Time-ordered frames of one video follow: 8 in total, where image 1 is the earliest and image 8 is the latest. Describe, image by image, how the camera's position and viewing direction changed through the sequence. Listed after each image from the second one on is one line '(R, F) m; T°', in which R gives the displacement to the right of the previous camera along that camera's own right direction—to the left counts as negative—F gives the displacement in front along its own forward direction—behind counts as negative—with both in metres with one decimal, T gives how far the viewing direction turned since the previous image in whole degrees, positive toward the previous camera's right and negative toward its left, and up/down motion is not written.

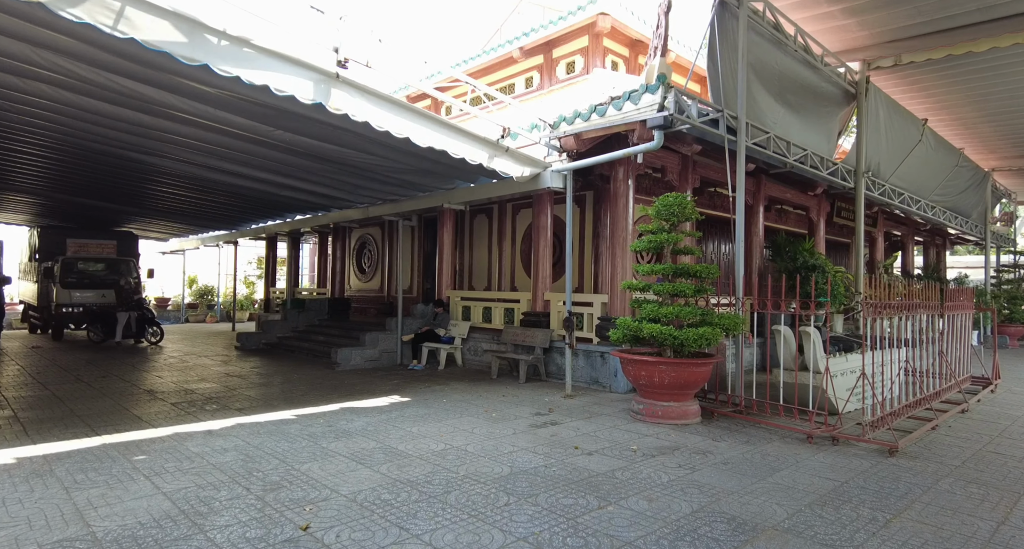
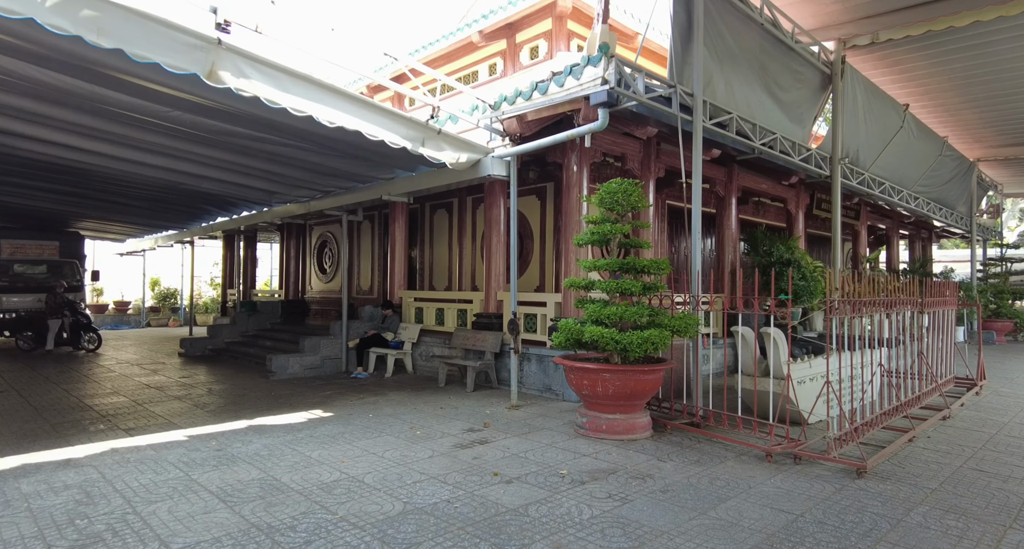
(+0.6, +0.7) m; +1°
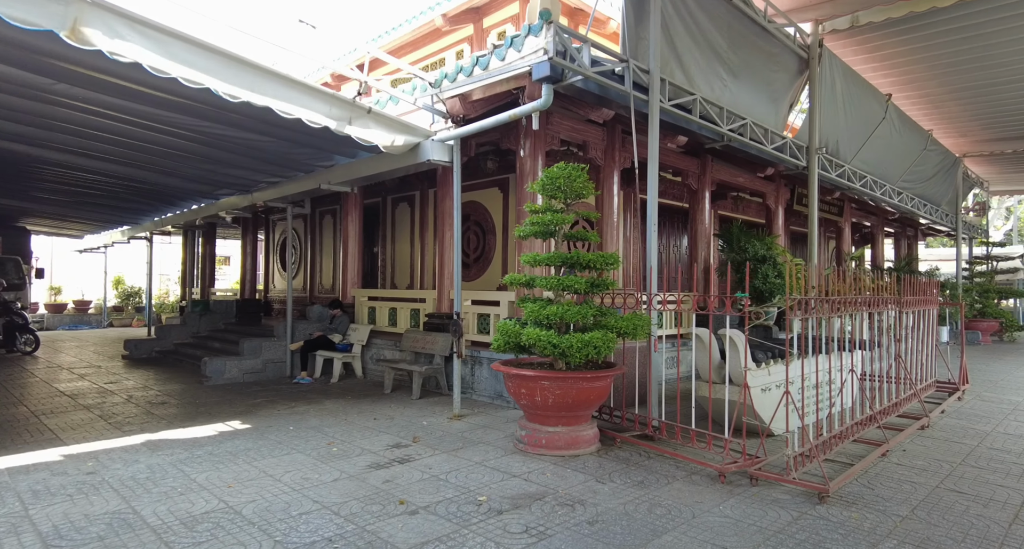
(+0.5, +0.6) m; +1°
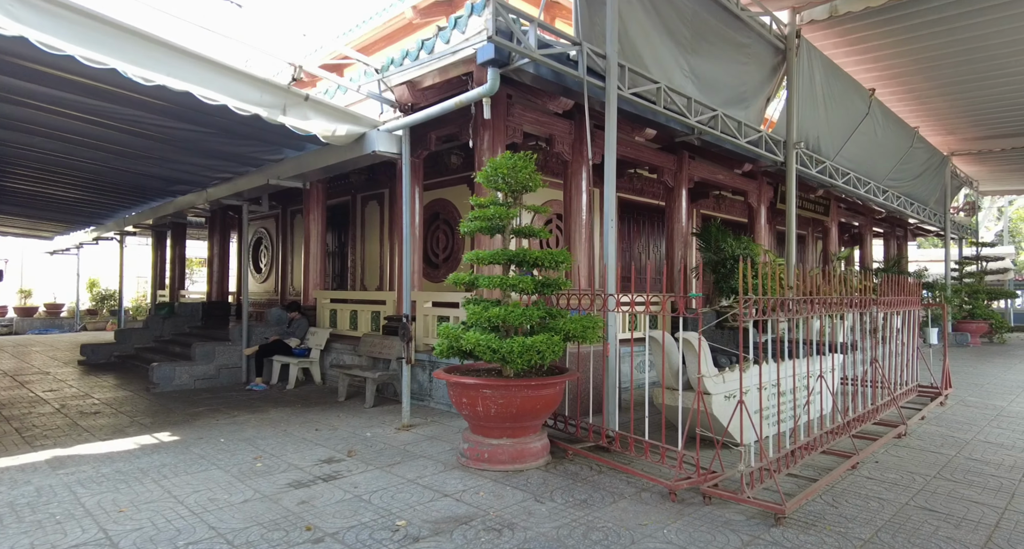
(+0.4, +0.3) m; 0°
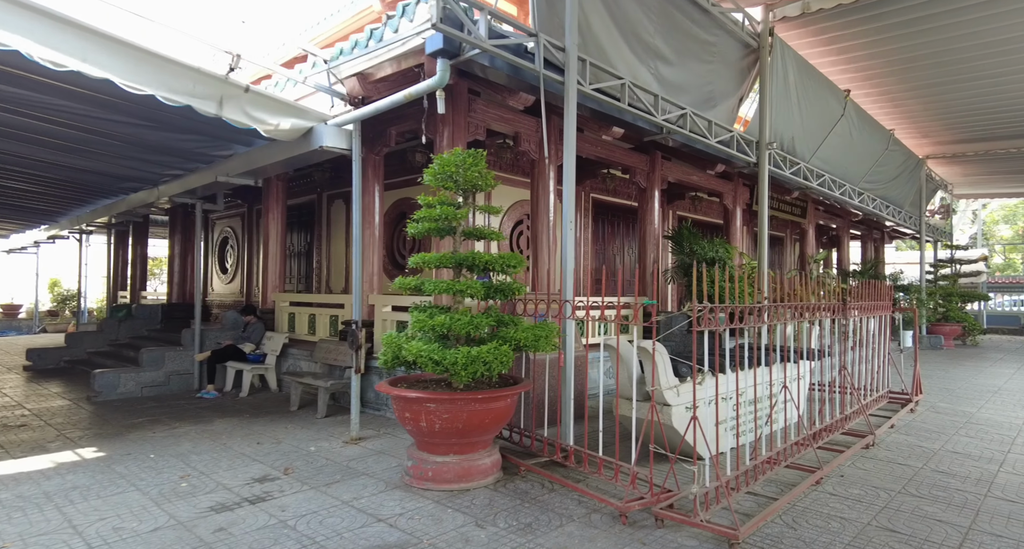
(+0.2, +0.3) m; +1°
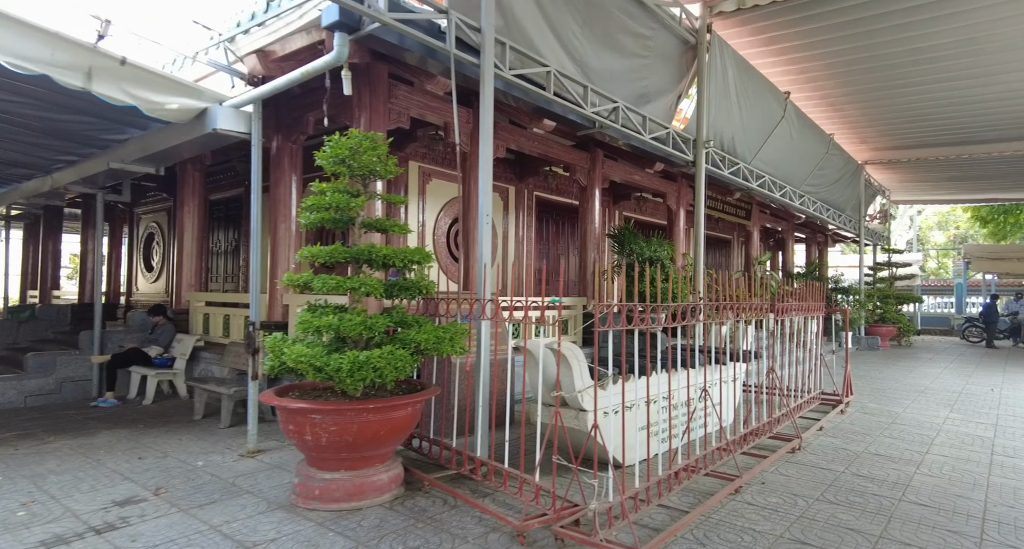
(+0.4, +0.3) m; +4°
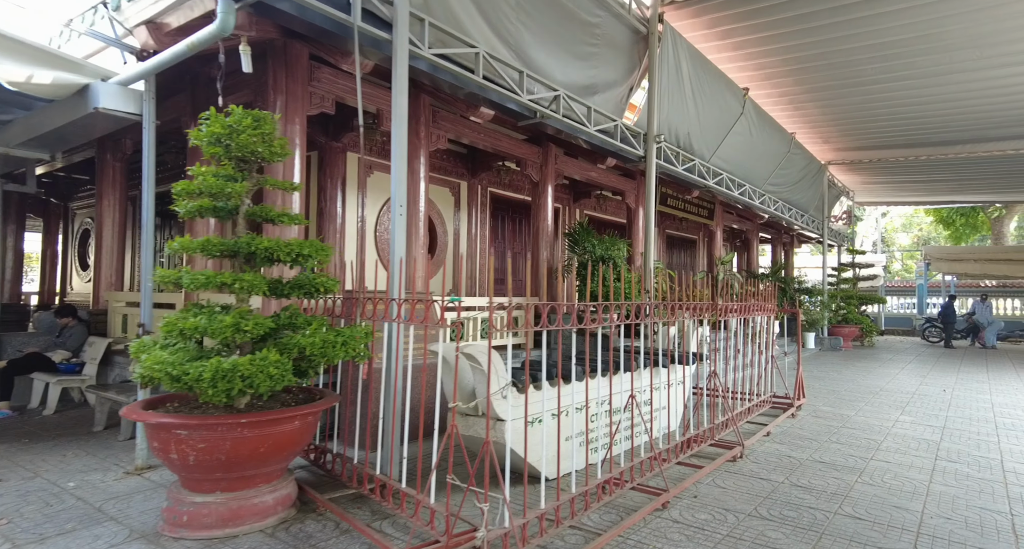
(+0.4, +0.3) m; +2°
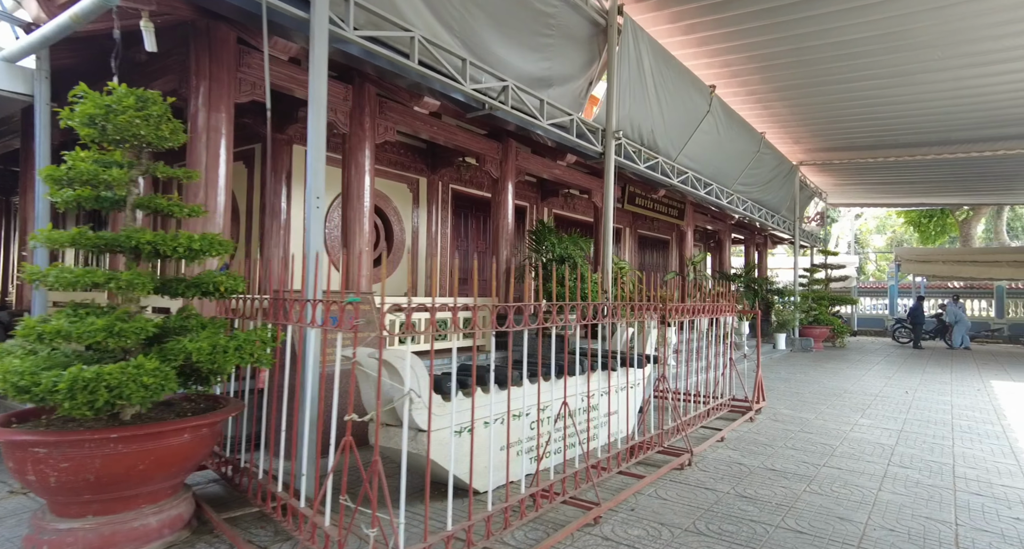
(+0.3, +0.3) m; +2°
